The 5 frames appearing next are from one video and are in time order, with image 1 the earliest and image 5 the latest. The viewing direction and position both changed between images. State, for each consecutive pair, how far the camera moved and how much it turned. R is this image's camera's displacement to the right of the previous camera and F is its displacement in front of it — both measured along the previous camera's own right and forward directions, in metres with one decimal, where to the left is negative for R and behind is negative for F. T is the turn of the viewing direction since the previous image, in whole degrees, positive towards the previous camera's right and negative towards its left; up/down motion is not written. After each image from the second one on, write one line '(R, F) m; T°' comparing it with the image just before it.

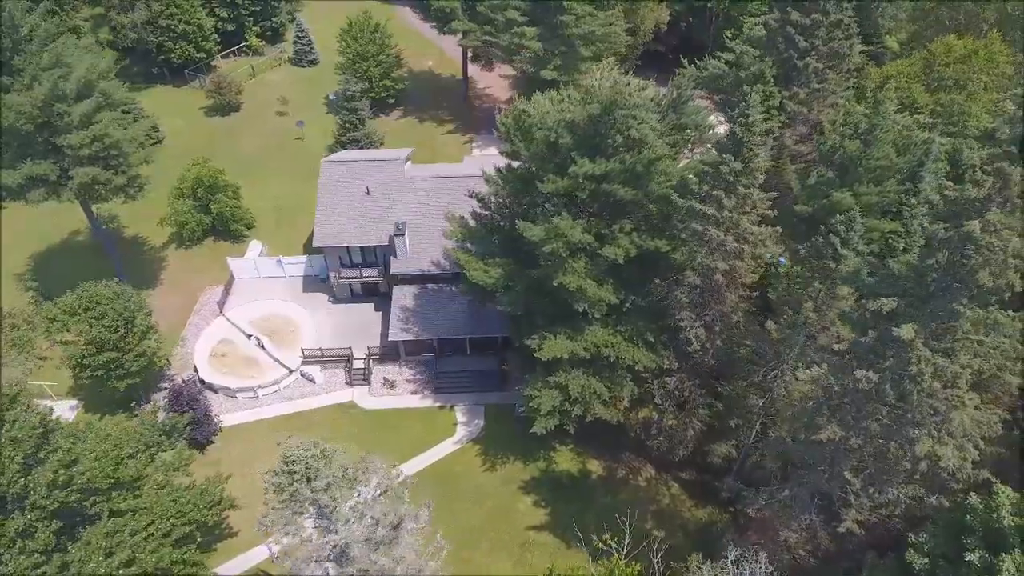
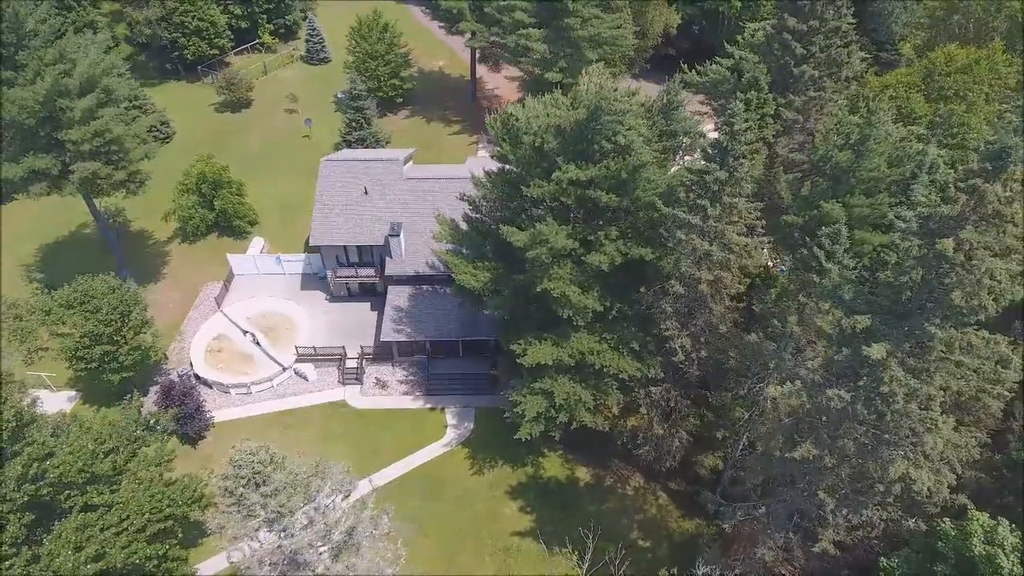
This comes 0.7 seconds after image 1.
(+1.2, +0.2) m; -1°
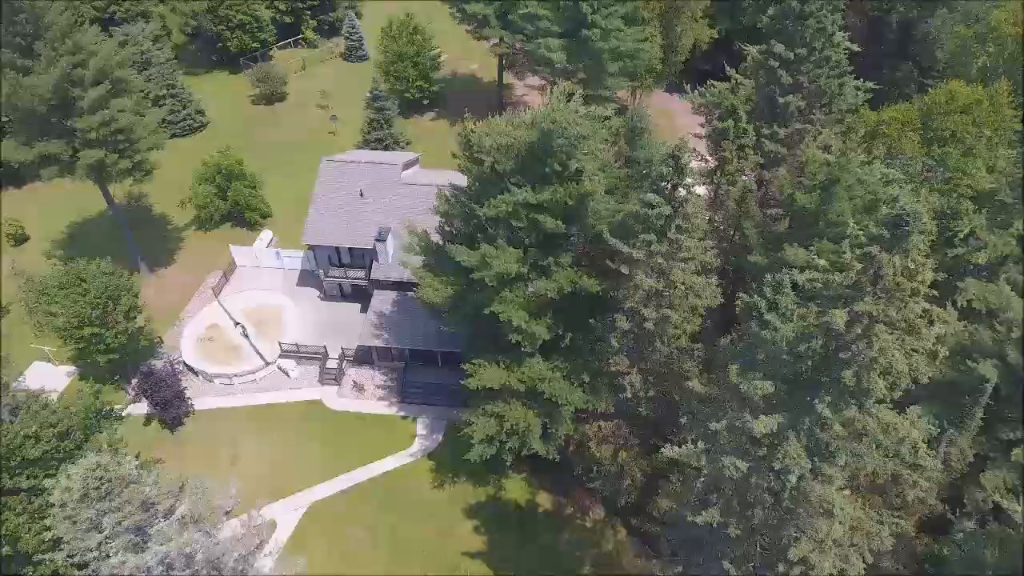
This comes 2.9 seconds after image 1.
(+3.7, +0.7) m; -5°
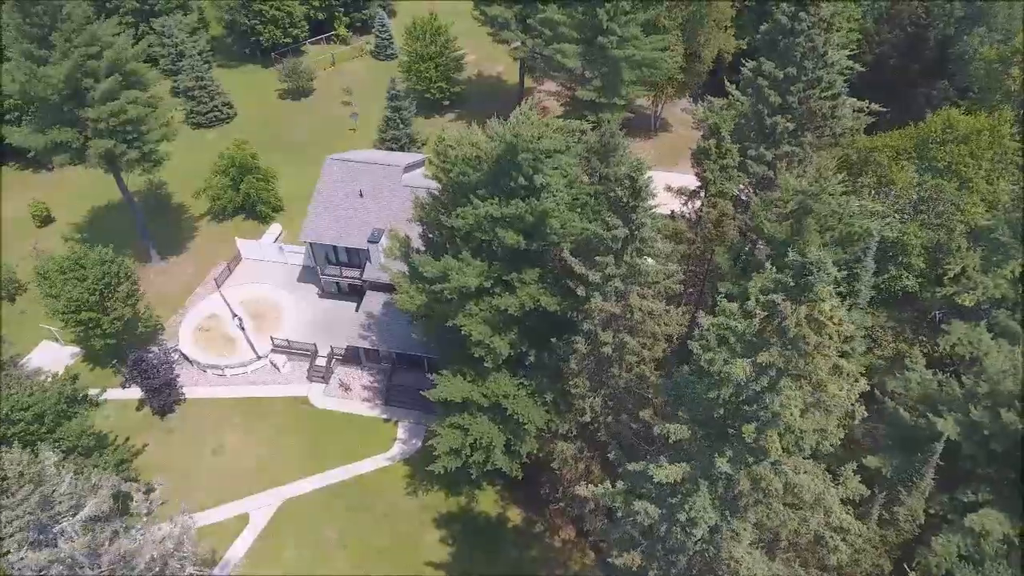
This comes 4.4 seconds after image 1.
(+2.6, +0.5) m; -4°
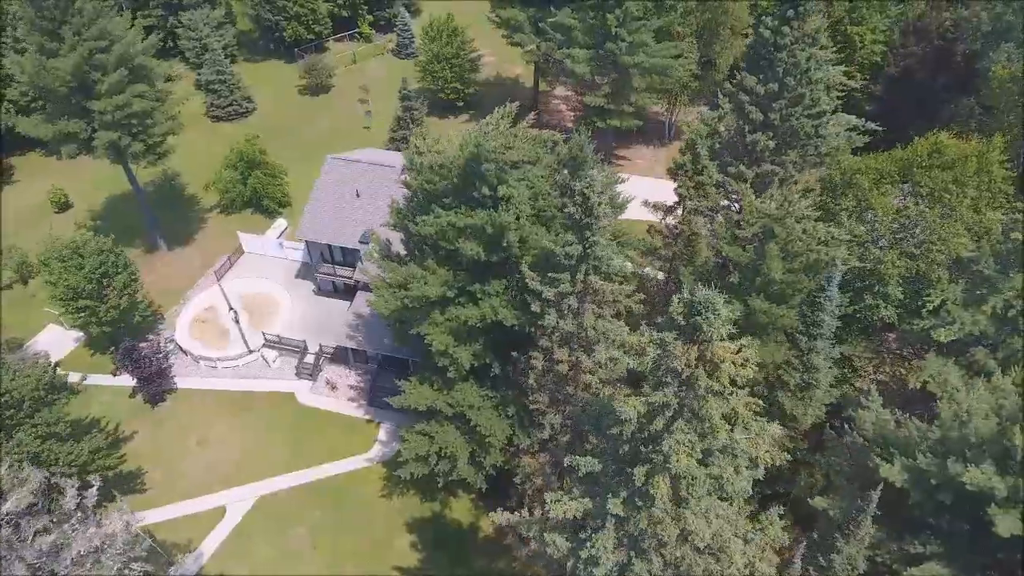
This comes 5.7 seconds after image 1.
(+2.2, +0.4) m; -3°
